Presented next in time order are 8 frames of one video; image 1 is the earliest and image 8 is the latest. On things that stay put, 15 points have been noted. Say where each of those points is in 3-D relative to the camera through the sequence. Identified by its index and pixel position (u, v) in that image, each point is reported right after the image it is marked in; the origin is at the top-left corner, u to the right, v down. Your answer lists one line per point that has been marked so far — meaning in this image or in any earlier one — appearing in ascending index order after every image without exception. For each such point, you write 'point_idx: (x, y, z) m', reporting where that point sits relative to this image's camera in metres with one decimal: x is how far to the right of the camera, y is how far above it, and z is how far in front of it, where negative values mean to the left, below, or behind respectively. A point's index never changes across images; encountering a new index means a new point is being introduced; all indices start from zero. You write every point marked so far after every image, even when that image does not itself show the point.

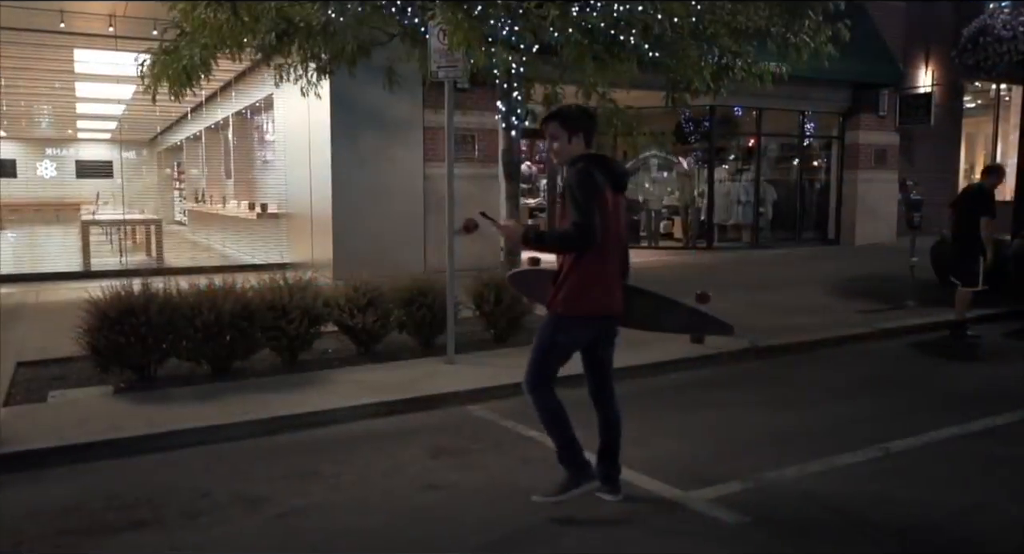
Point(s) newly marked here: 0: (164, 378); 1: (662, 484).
0: (-3.4, -1.0, +8.1) m
1: (+0.9, -1.3, +5.3) m
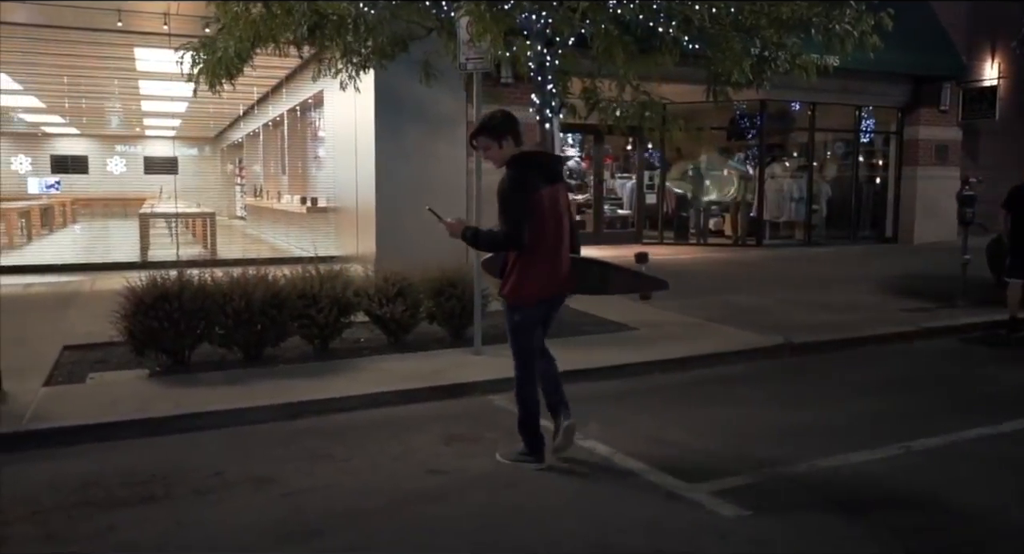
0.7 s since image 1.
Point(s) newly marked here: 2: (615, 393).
0: (-3.2, -0.9, +8.3) m
1: (+1.0, -1.2, +5.2) m
2: (+0.9, -1.1, +7.4) m
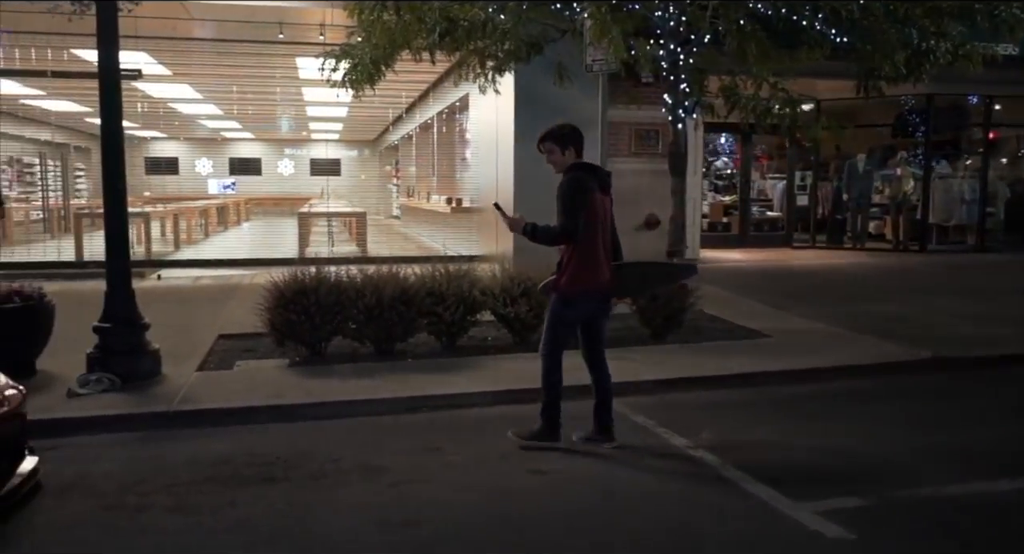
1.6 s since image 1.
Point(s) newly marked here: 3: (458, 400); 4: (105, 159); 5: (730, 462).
0: (-1.9, -0.8, +8.8) m
1: (+1.6, -1.3, +5.0) m
2: (+1.9, -1.1, +7.2) m
3: (-0.5, -1.1, +7.4) m
4: (-3.8, +1.1, +7.7) m
5: (+1.5, -1.2, +5.5) m
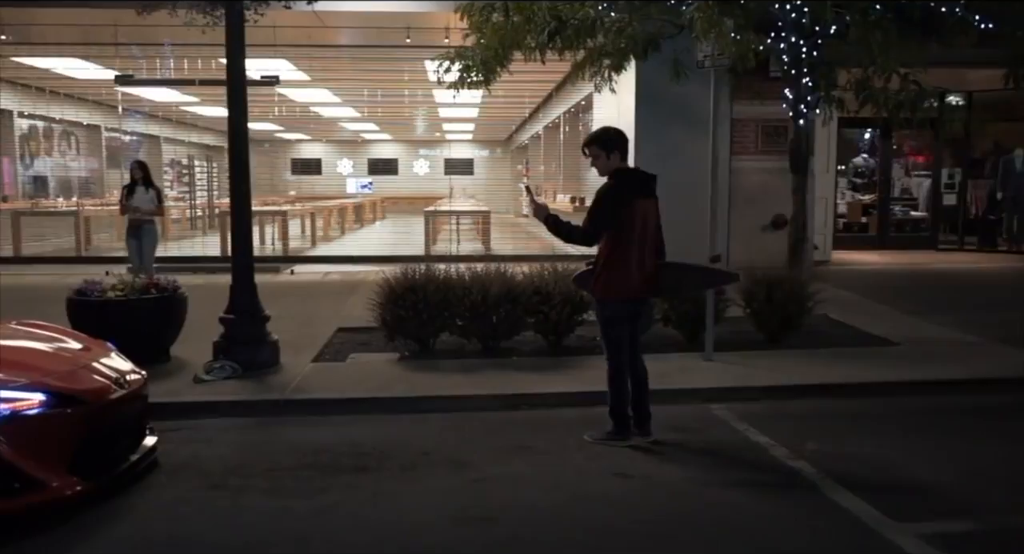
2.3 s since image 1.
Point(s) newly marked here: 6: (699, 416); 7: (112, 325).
0: (-0.8, -0.8, +9.0) m
1: (+2.0, -1.3, +4.7) m
2: (+2.8, -1.1, +6.8) m
3: (+0.4, -1.1, +7.4) m
4: (-2.8, +1.2, +8.2) m
5: (+2.0, -1.3, +5.2) m
6: (+1.6, -1.2, +7.0) m
7: (-4.0, -0.5, +8.2) m
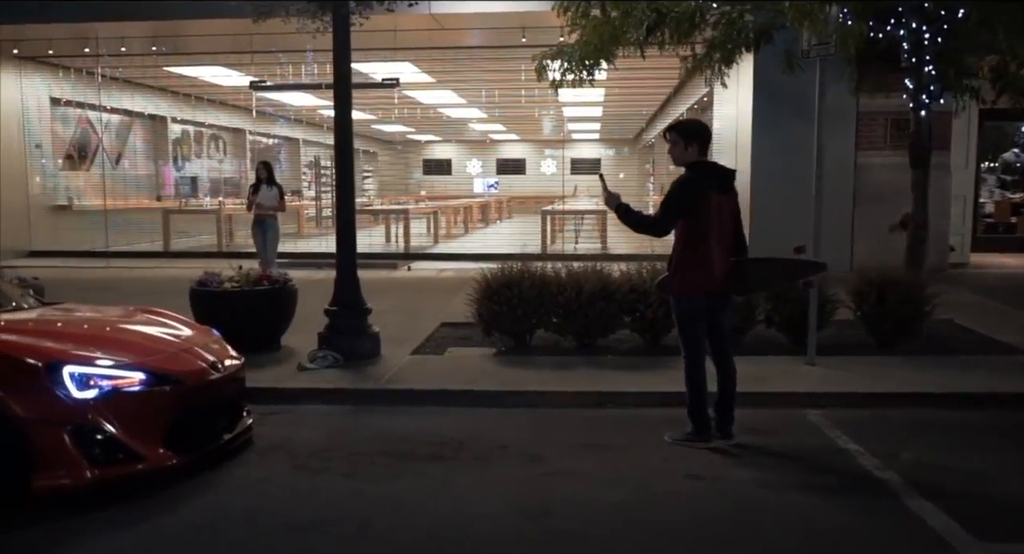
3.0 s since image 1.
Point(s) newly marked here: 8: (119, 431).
0: (+0.3, -0.8, +9.1) m
1: (+2.4, -1.3, +4.4) m
2: (+3.4, -1.1, +6.4) m
3: (+1.2, -1.1, +7.3) m
4: (-1.8, +1.3, +8.6) m
5: (+2.4, -1.3, +4.9) m
6: (+2.3, -1.2, +6.7) m
7: (-3.0, -0.4, +8.8) m
8: (-2.3, -0.9, +4.8) m
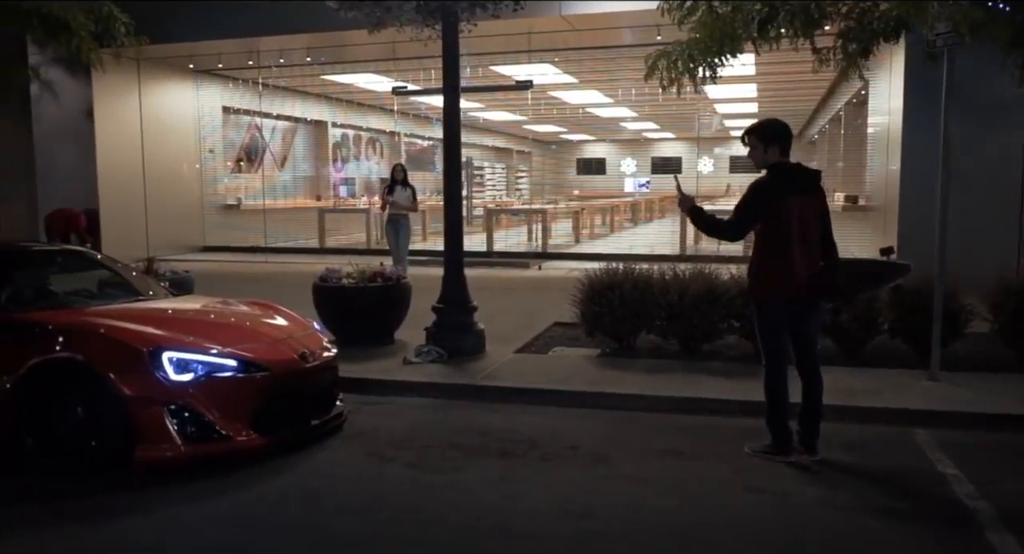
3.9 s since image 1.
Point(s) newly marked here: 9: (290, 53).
0: (+1.4, -0.8, +9.0) m
1: (+2.5, -1.4, +3.9) m
2: (+3.9, -1.2, +5.7) m
3: (+1.9, -1.1, +7.1) m
4: (-0.7, +1.3, +8.9) m
5: (+2.7, -1.3, +4.4) m
6: (+2.9, -1.2, +6.2) m
7: (-1.9, -0.3, +9.3) m
8: (-2.0, -0.9, +5.3) m
9: (-4.7, +4.8, +17.8) m
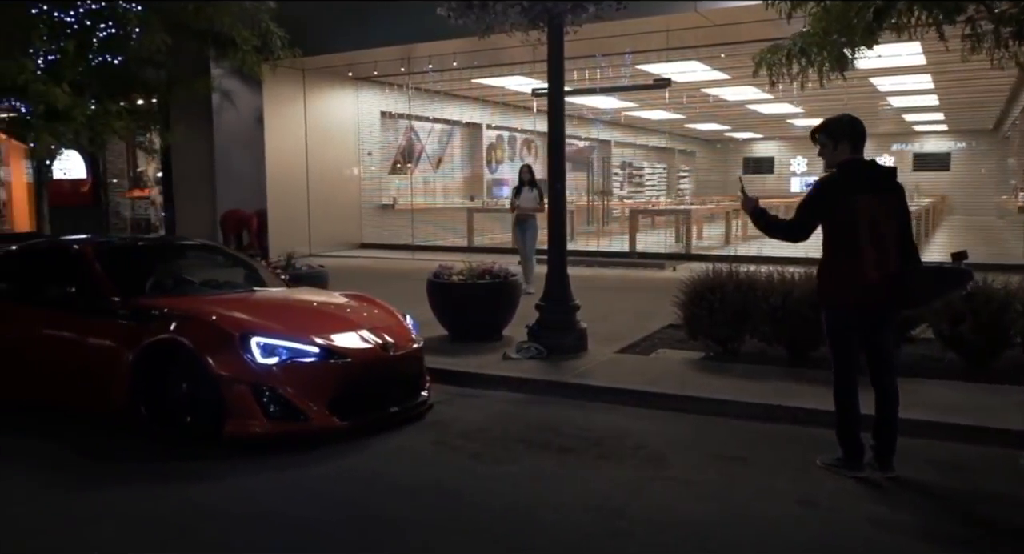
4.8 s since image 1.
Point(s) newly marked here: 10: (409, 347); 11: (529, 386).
0: (+2.5, -0.8, +8.7) m
1: (+2.5, -1.4, +3.6) m
2: (+4.3, -1.3, +5.0) m
3: (+2.6, -1.2, +6.8) m
4: (+0.4, +1.3, +9.0) m
5: (+2.8, -1.4, +4.0) m
6: (+3.3, -1.3, +5.7) m
7: (-0.7, -0.3, +9.7) m
8: (-1.6, -0.8, +5.8) m
9: (-1.6, +4.9, +18.5) m
10: (-0.8, -0.6, +6.6) m
11: (+0.2, -1.1, +8.0) m
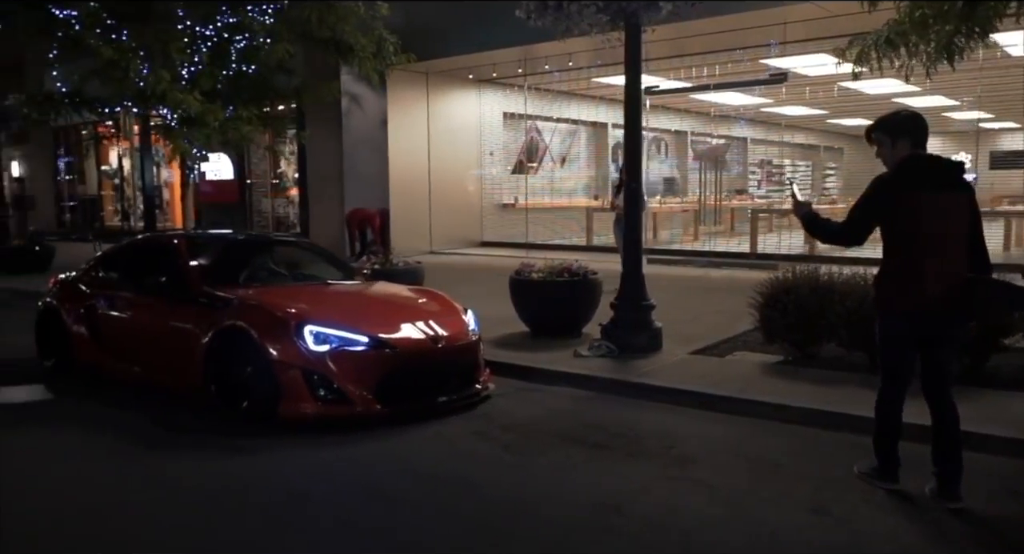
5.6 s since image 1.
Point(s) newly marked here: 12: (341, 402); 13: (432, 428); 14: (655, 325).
0: (+3.2, -0.8, +8.4) m
1: (+2.3, -1.4, +3.3) m
2: (+4.3, -1.3, +4.4) m
3: (+3.0, -1.2, +6.4) m
4: (+1.3, +1.3, +9.0) m
5: (+2.6, -1.4, +3.7) m
6: (+3.5, -1.3, +5.3) m
7: (+0.3, -0.3, +9.9) m
8: (-1.3, -0.8, +6.2) m
9: (+1.0, +5.0, +18.7) m
10: (-0.5, -0.5, +6.8) m
11: (+0.8, -1.0, +8.1) m
12: (-1.3, -0.9, +6.2) m
13: (-0.6, -1.2, +6.5) m
14: (+1.6, -0.5, +9.1) m
